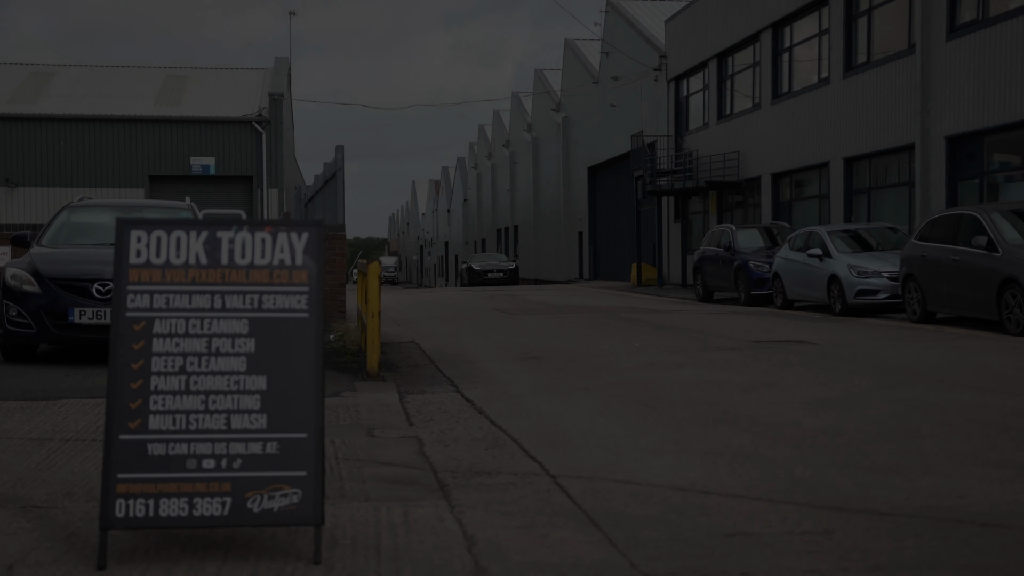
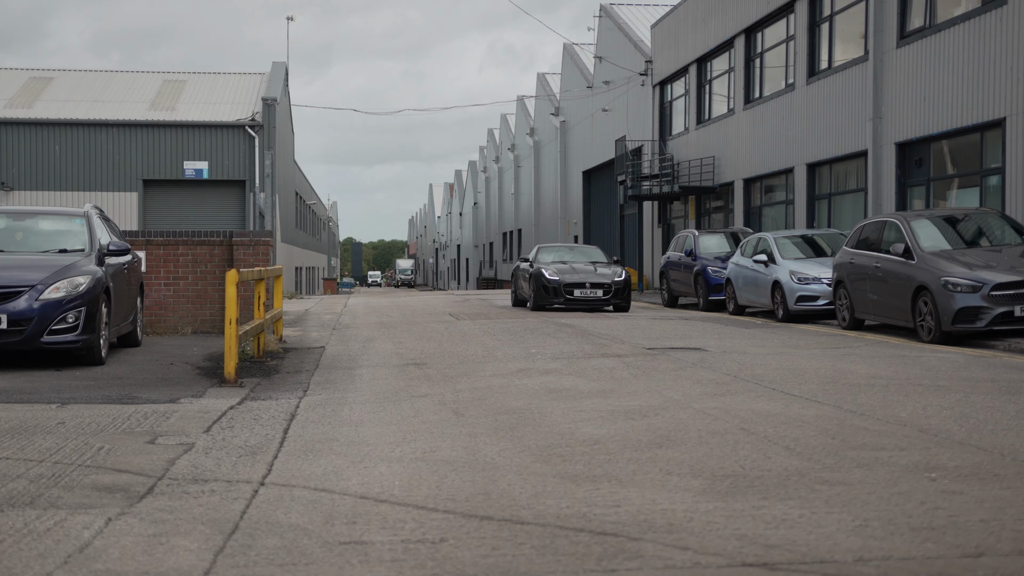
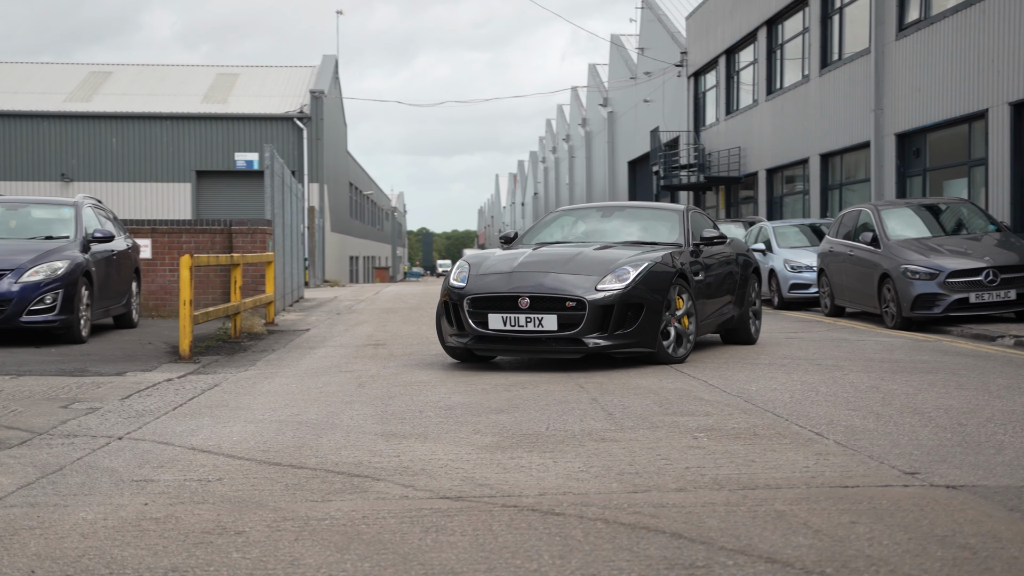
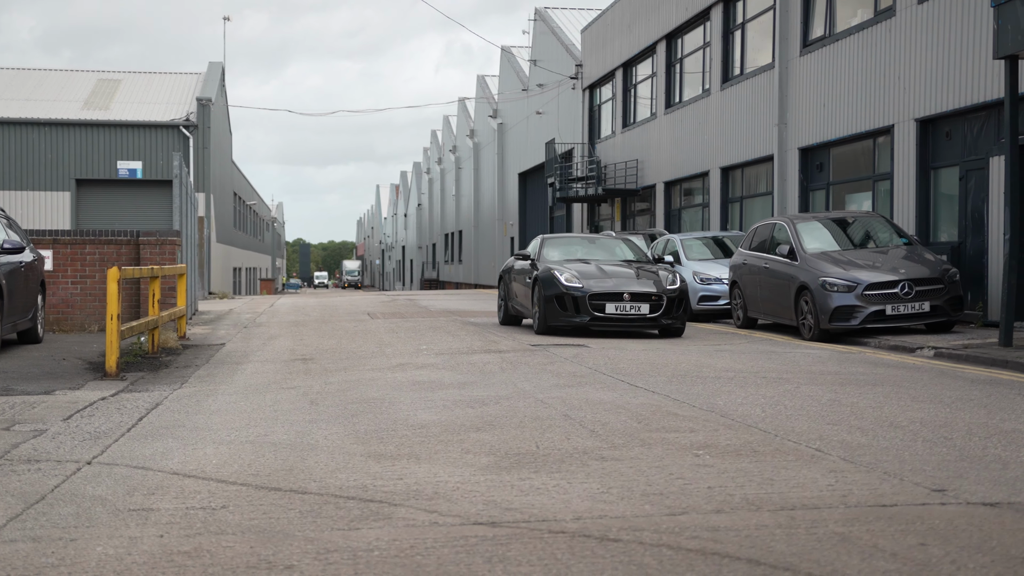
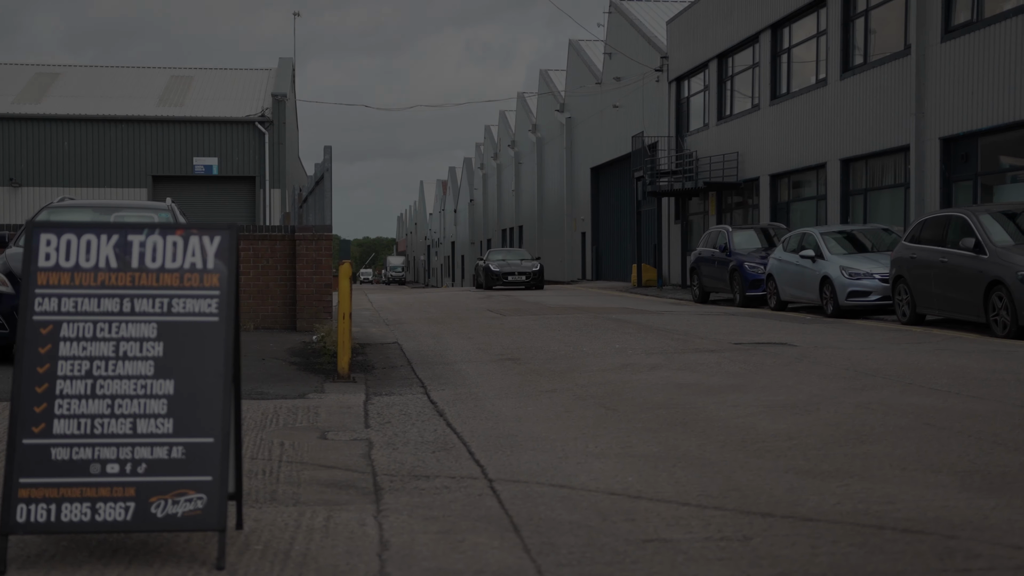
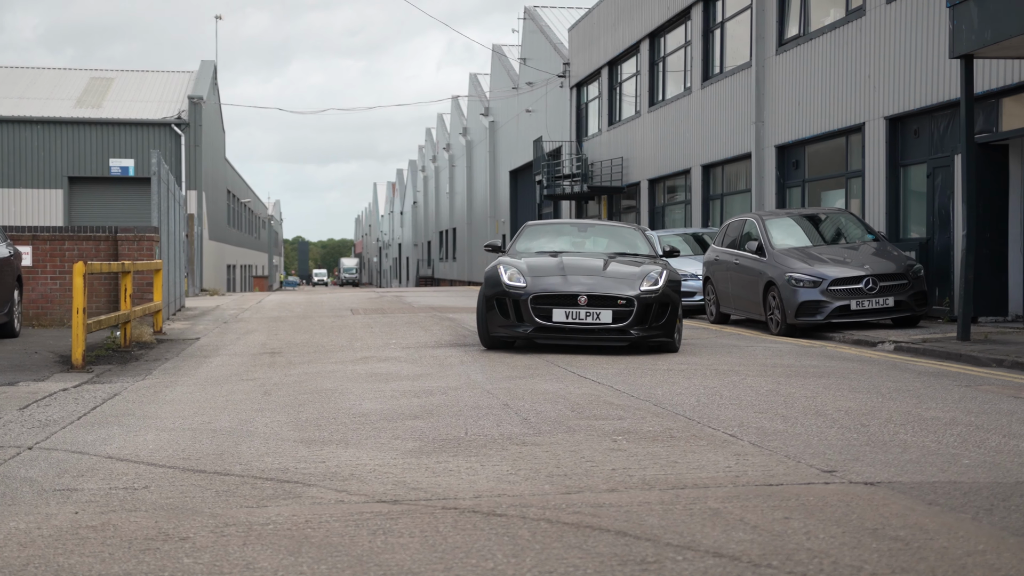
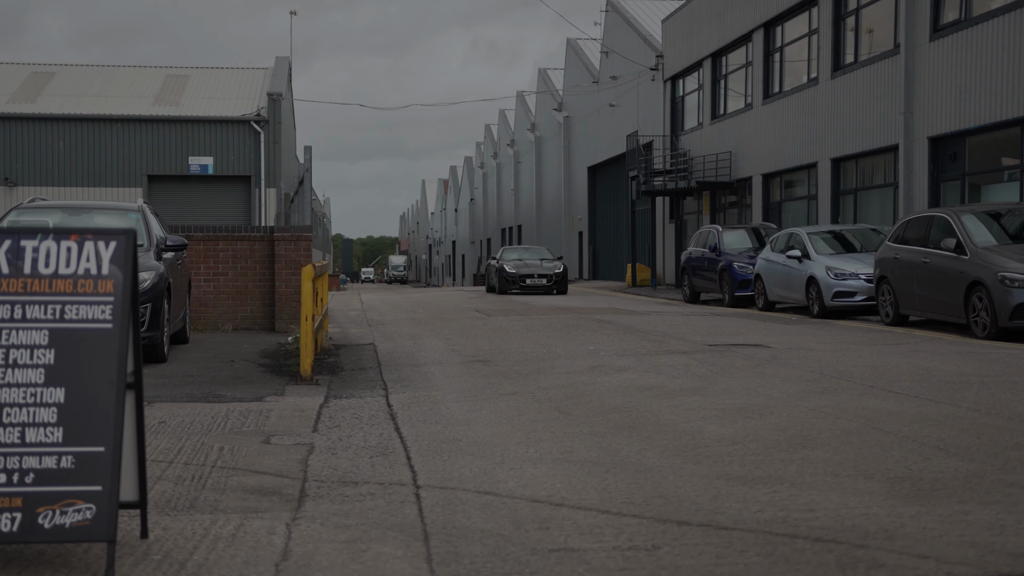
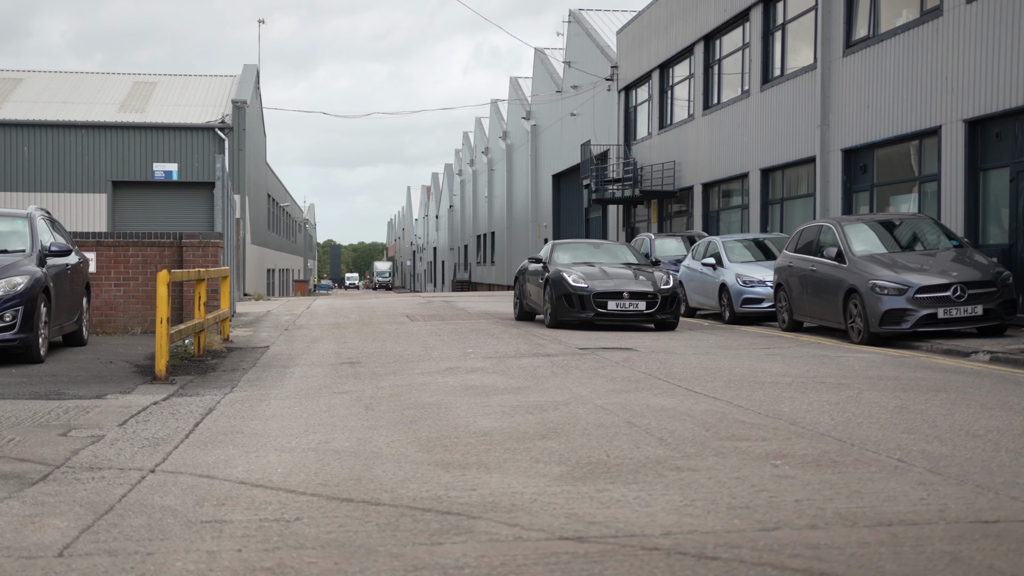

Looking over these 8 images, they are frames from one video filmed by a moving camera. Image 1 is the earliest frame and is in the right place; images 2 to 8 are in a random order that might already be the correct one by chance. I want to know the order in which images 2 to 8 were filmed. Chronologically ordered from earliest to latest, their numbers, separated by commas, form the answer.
5, 7, 2, 8, 4, 6, 3
